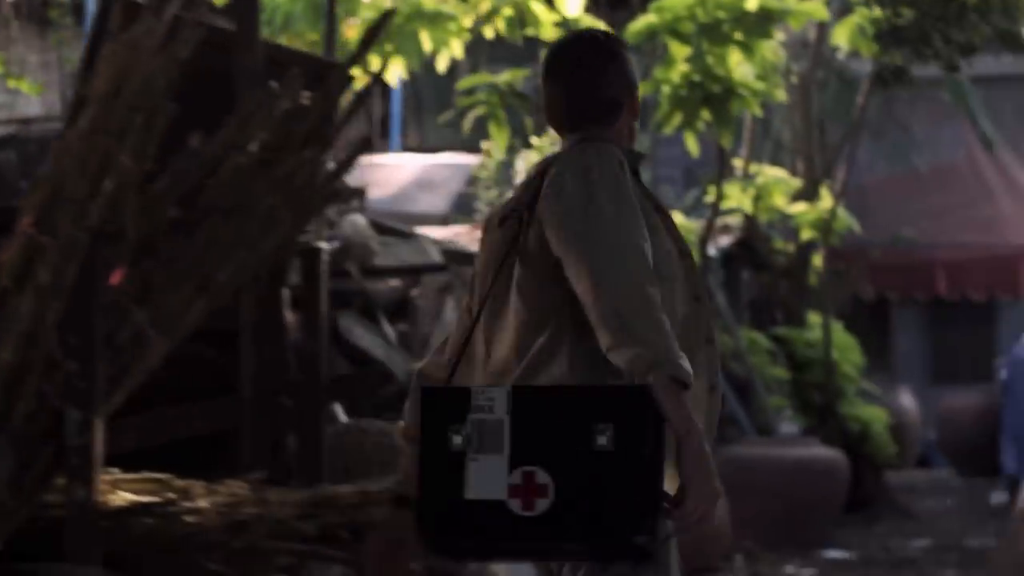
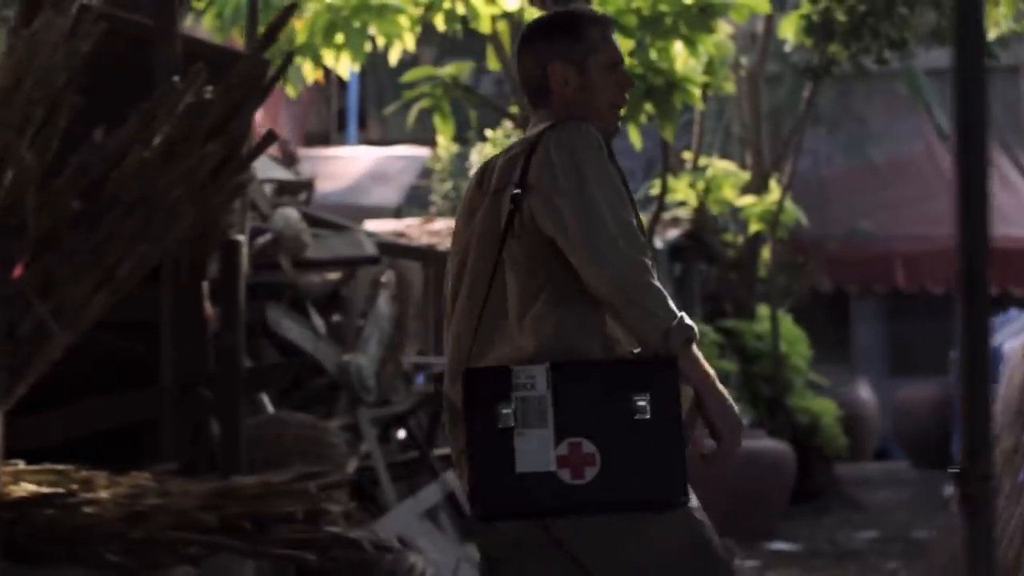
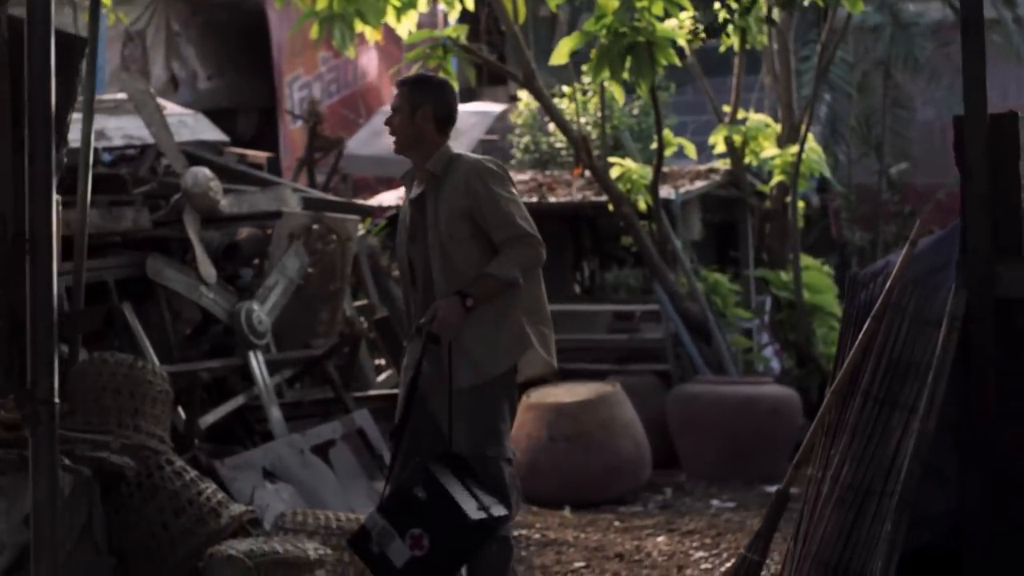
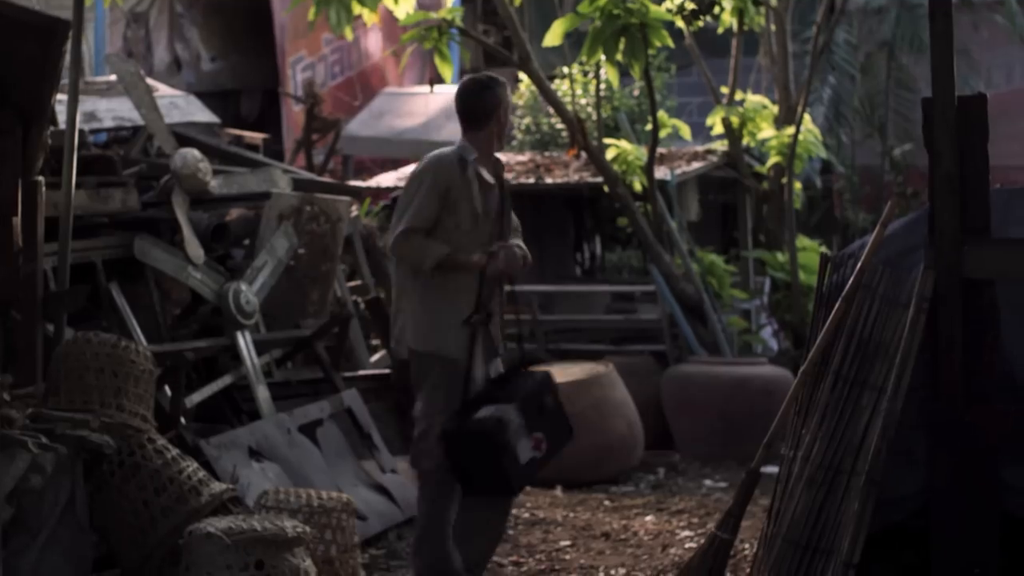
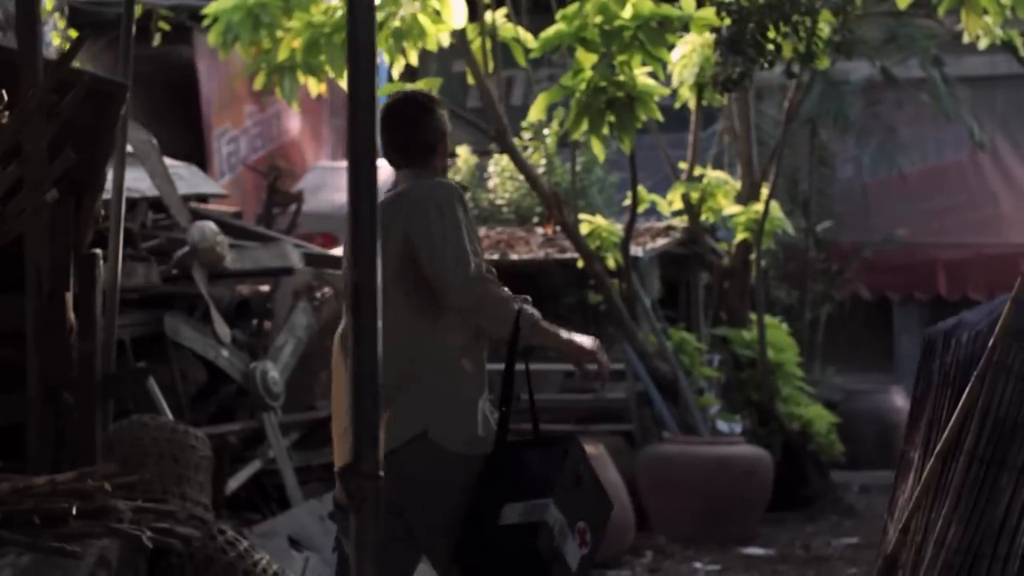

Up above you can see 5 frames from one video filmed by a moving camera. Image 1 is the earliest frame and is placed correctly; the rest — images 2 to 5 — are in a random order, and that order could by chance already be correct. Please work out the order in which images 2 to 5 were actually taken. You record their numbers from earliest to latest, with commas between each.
2, 5, 3, 4
